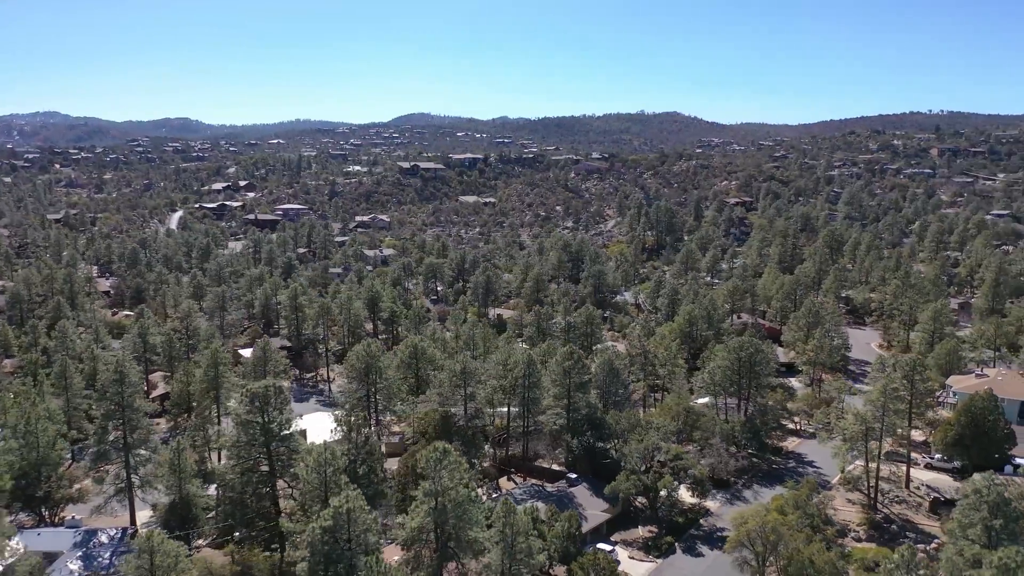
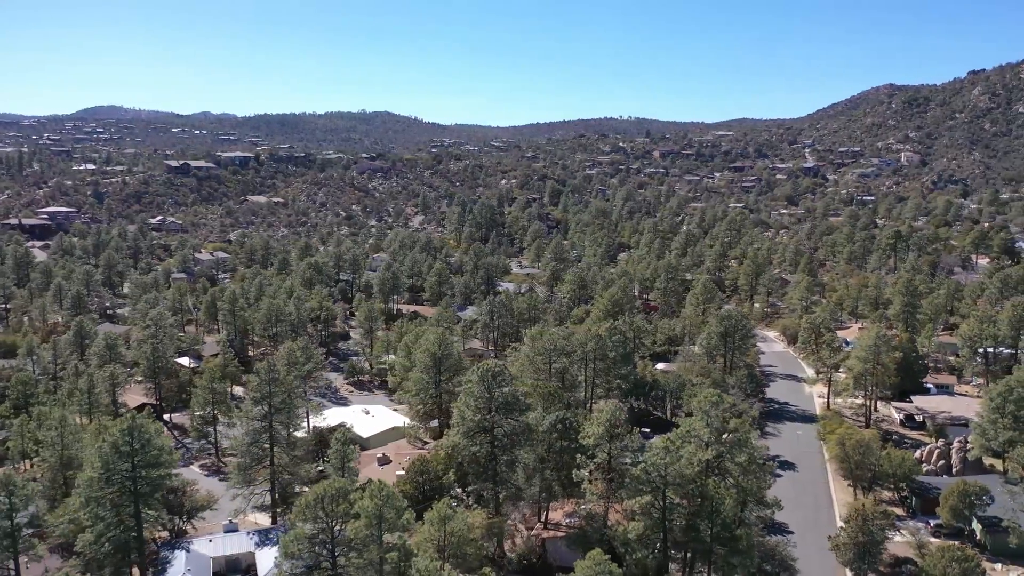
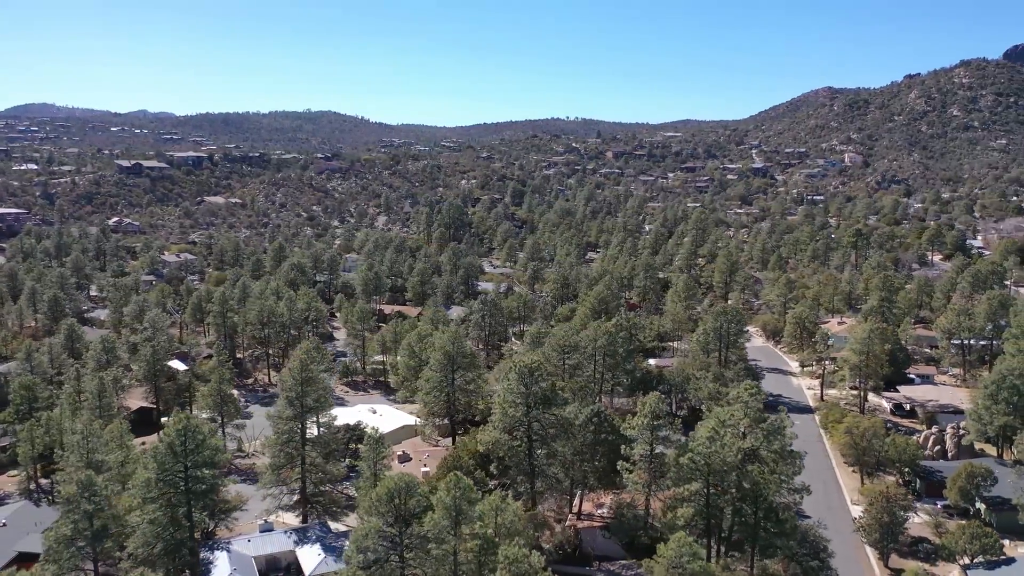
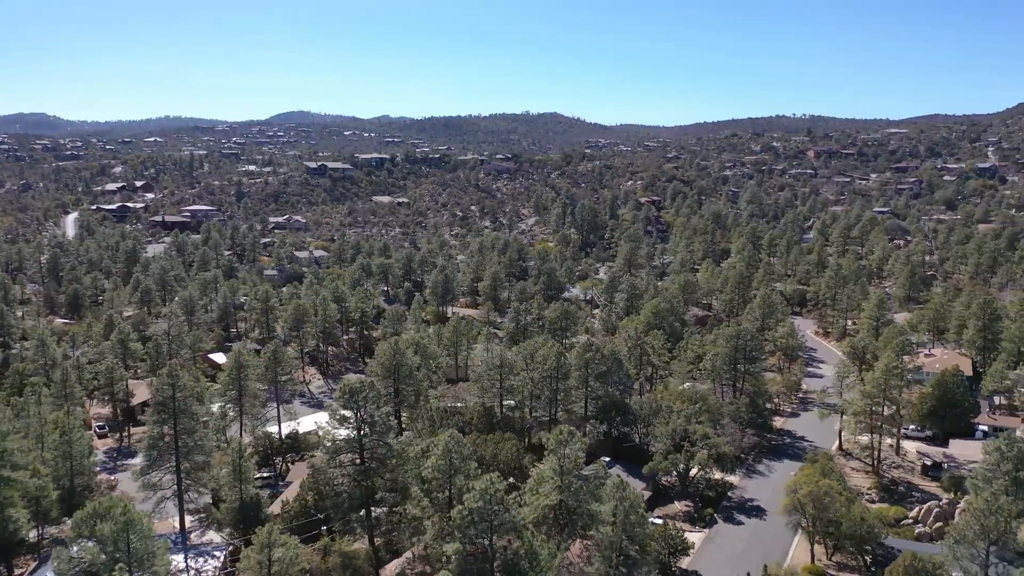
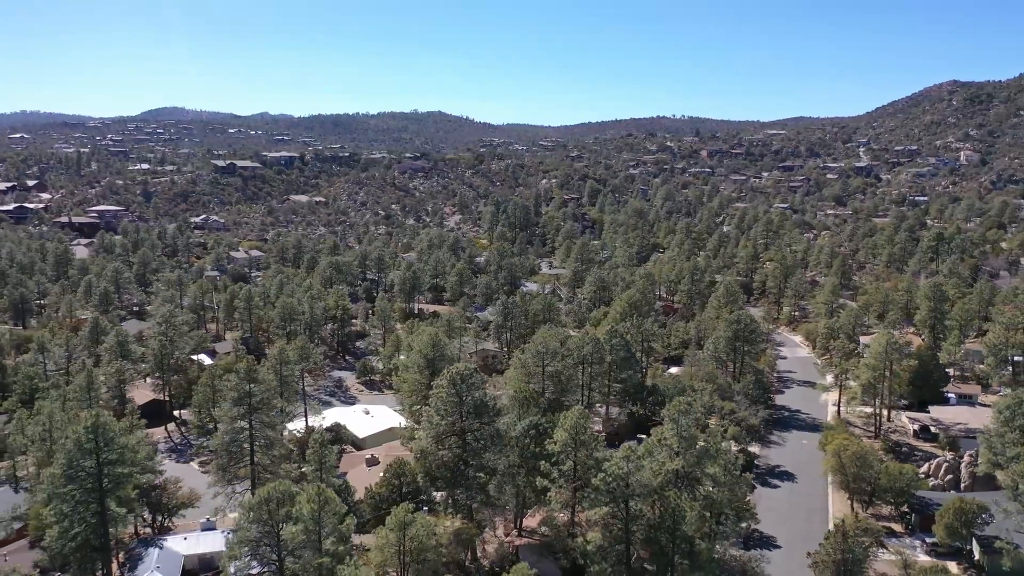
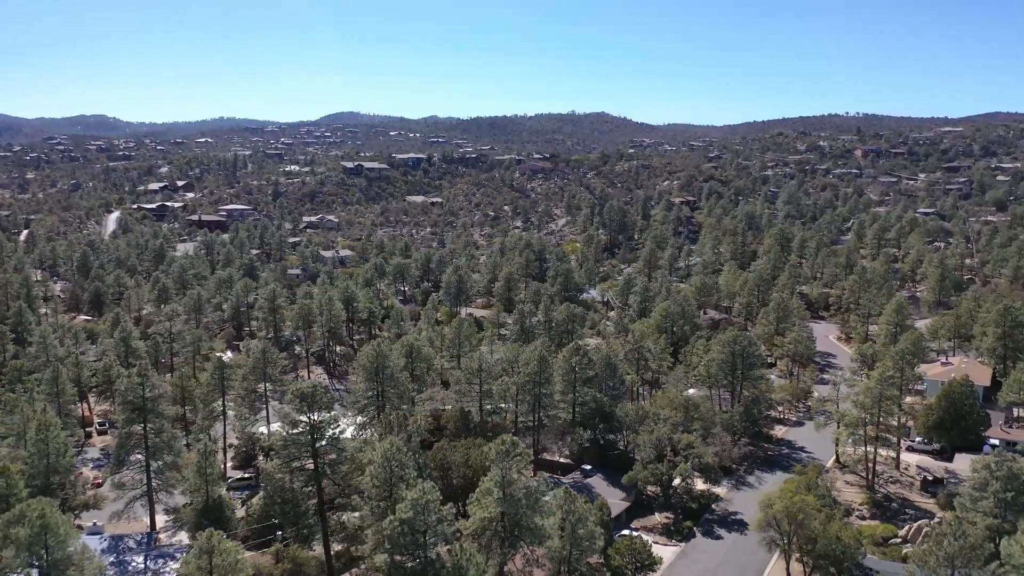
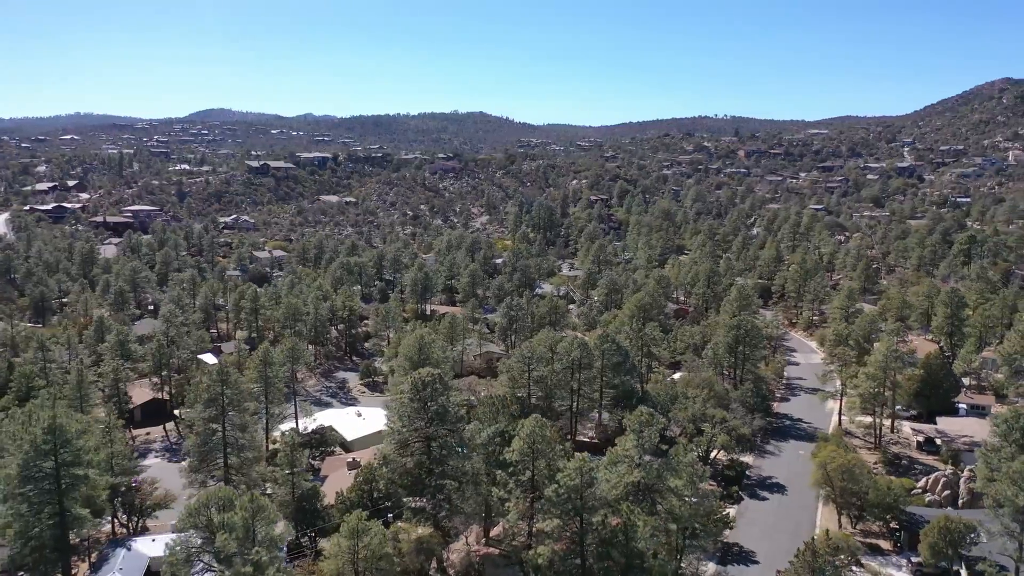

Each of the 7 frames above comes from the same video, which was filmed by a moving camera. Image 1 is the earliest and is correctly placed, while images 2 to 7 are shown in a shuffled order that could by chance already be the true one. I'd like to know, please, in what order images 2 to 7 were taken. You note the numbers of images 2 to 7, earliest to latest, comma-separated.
6, 4, 7, 5, 2, 3
